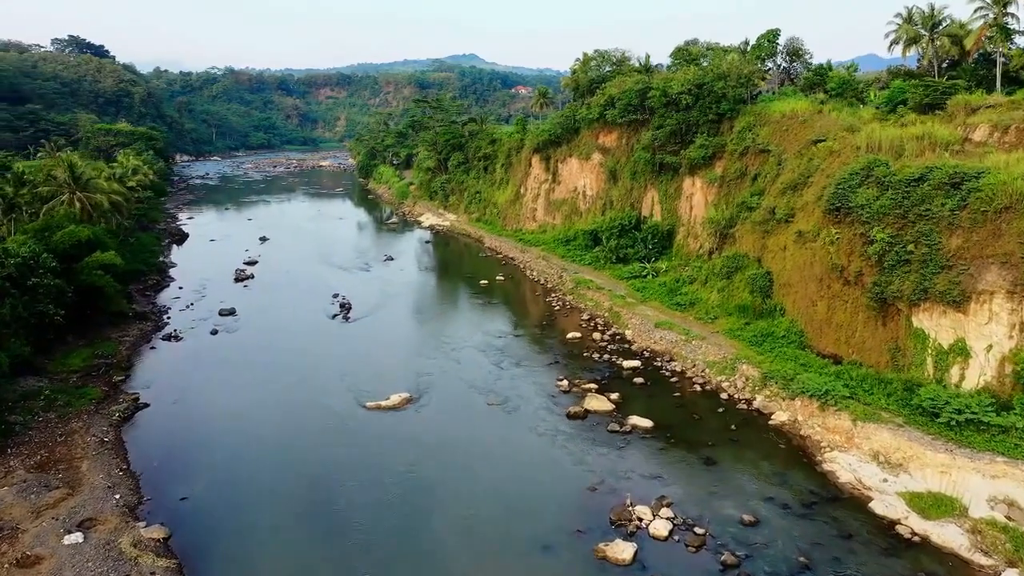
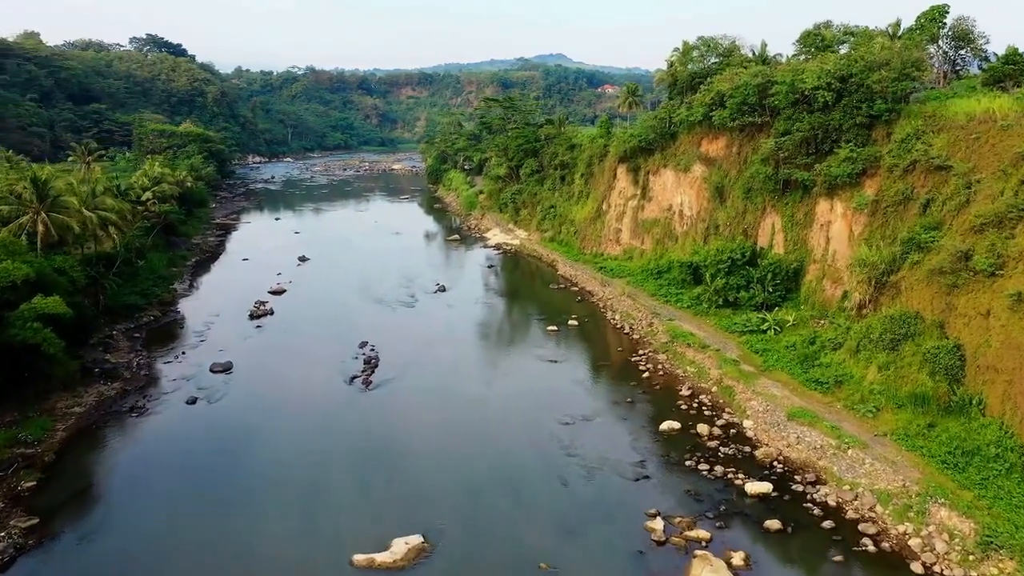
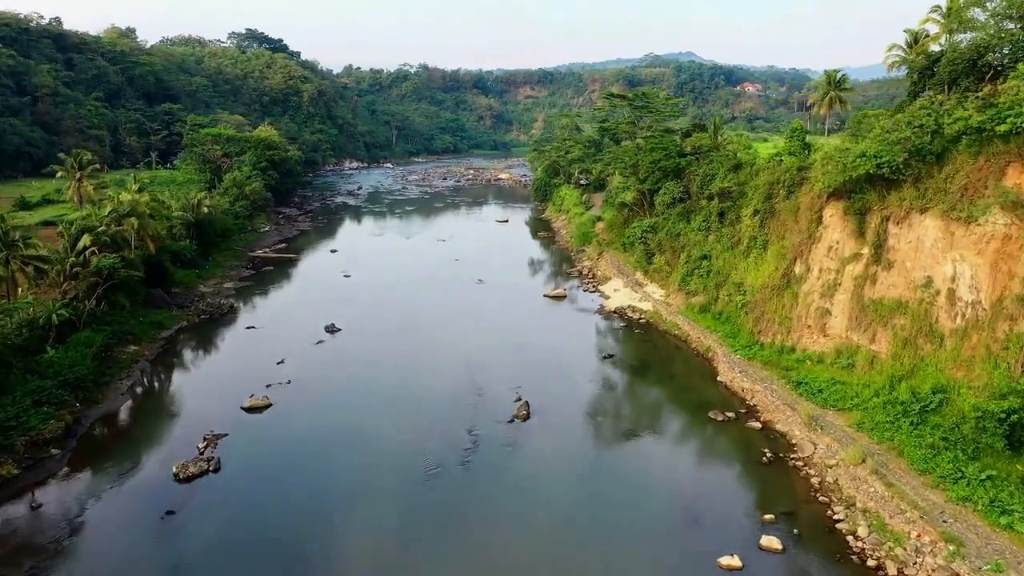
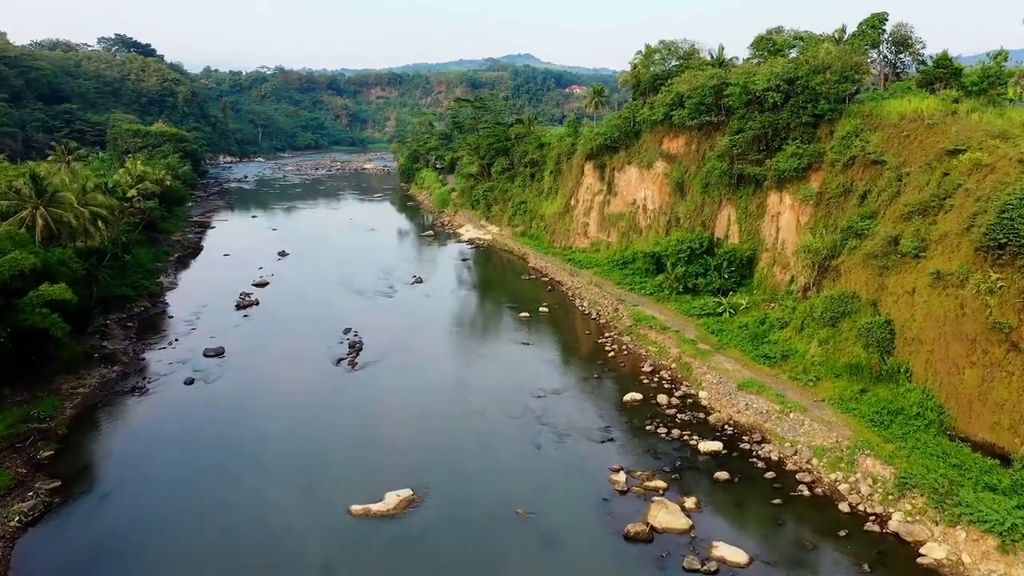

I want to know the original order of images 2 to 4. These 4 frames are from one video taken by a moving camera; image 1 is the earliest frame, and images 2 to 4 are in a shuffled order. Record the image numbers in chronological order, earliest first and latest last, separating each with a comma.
4, 2, 3
